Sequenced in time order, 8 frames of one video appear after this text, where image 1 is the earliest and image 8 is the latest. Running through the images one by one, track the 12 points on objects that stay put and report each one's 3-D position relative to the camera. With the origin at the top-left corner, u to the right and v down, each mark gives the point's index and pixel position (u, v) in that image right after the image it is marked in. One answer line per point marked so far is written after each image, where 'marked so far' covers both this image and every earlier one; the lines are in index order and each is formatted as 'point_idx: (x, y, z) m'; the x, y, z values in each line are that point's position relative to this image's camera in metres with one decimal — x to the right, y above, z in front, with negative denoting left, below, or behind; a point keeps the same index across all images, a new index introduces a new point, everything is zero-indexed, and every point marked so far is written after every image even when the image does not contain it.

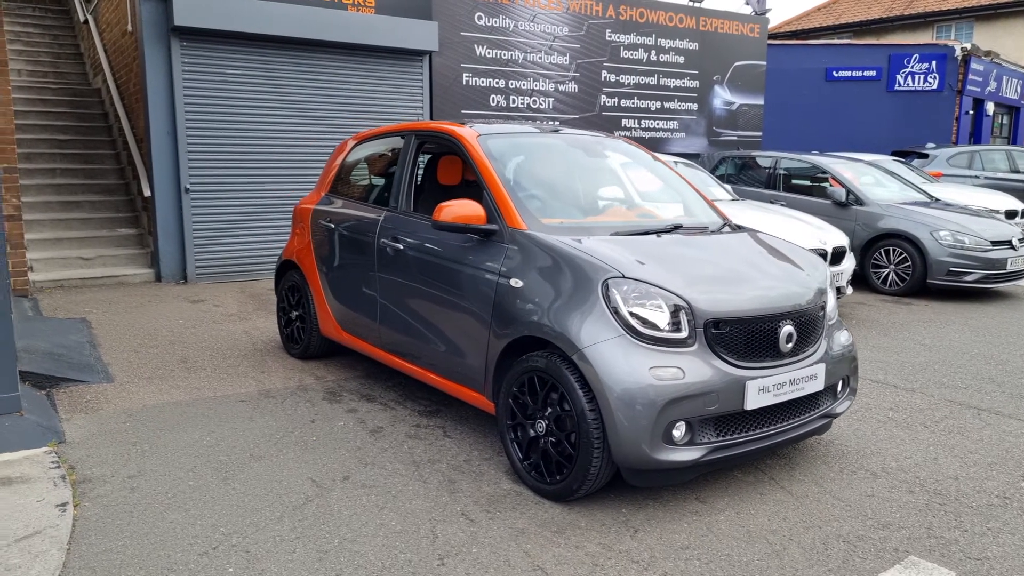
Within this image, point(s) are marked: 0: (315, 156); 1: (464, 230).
0: (-2.5, +1.7, +9.6) m
1: (-0.3, +0.3, +4.0) m
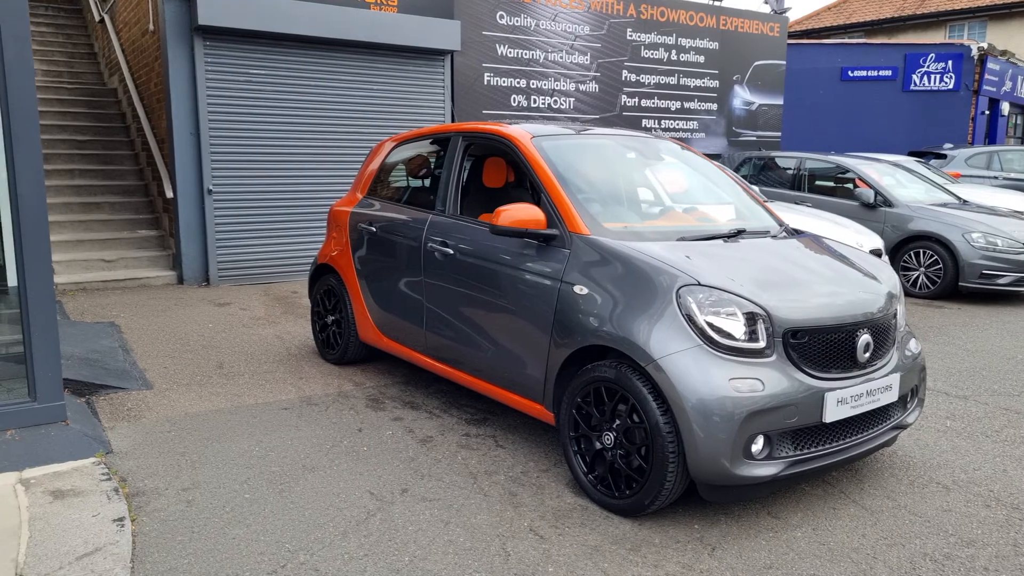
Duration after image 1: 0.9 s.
0: (-2.2, +1.6, +9.5) m
1: (0.0, +0.3, +3.9) m
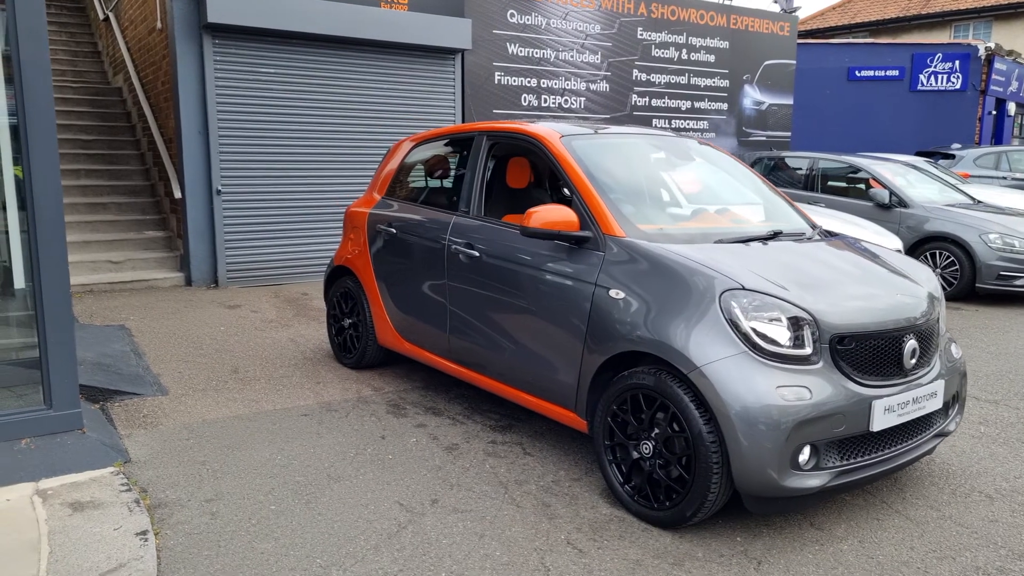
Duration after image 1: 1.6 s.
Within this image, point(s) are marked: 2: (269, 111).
0: (-2.0, +1.6, +9.4) m
1: (+0.2, +0.3, +3.8) m
2: (-2.8, +2.0, +8.8) m
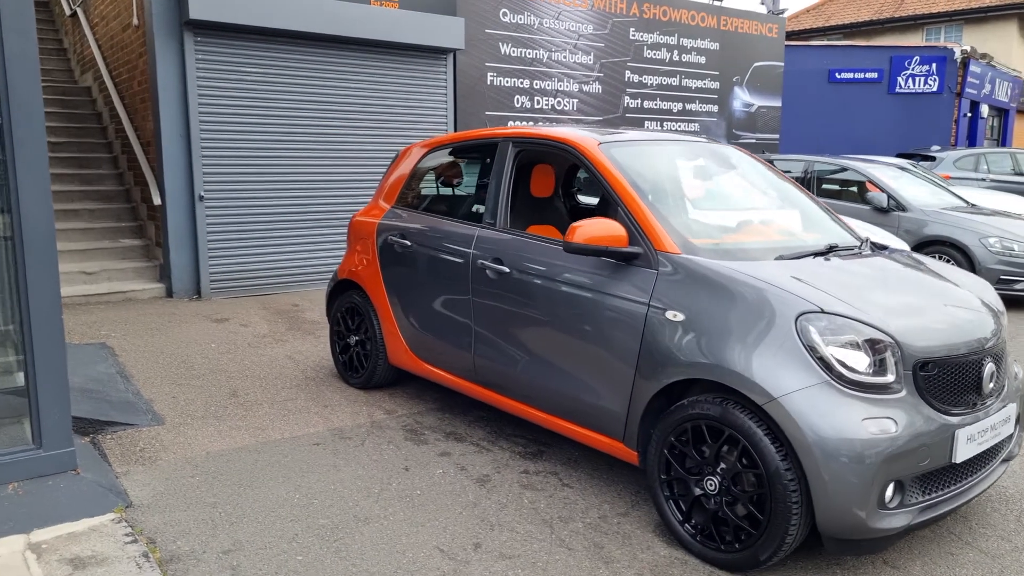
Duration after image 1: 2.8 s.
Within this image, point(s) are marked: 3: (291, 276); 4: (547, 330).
0: (-2.1, +1.5, +9.0) m
1: (+0.4, +0.2, +3.5) m
2: (-2.8, +1.9, +8.4) m
3: (-2.6, +0.1, +8.8) m
4: (+0.1, -0.2, +4.0) m
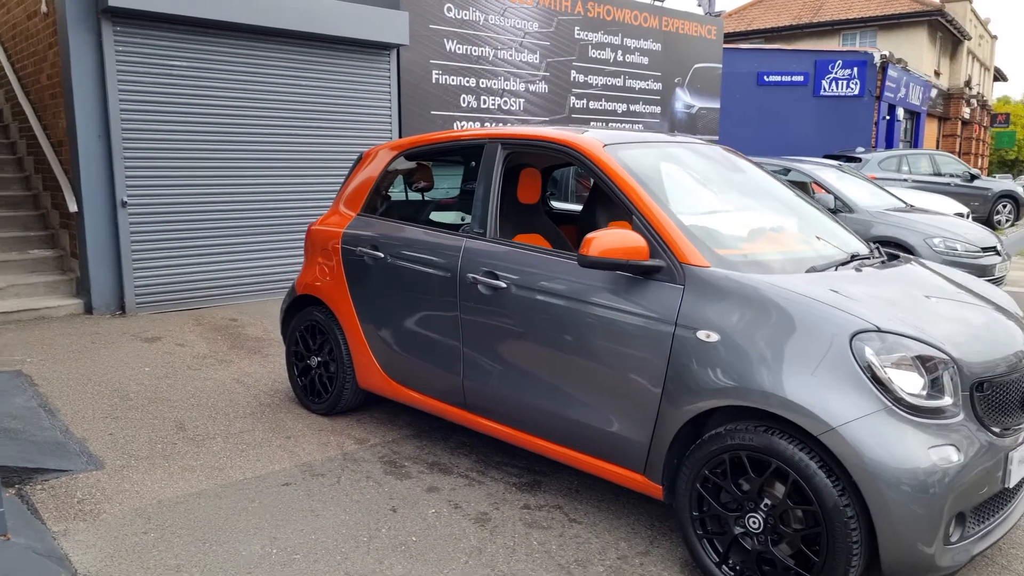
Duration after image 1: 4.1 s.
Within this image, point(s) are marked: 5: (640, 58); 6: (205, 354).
0: (-2.6, +1.4, +8.4) m
1: (+0.4, +0.1, +3.1) m
2: (-3.3, +1.8, +7.7) m
3: (-3.1, 0.0, +8.1) m
4: (+0.1, -0.3, +3.6) m
5: (+2.0, +3.6, +12.0) m
6: (-2.5, -0.5, +6.1) m
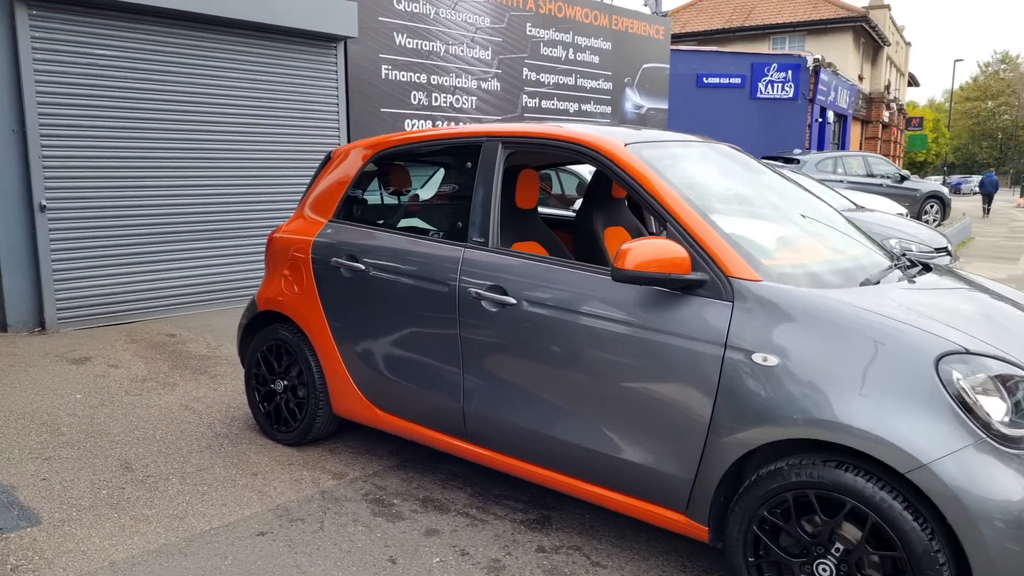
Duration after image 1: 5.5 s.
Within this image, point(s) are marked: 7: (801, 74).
0: (-3.0, +1.3, +7.7) m
1: (+0.5, 0.0, +2.8) m
2: (-3.7, +1.7, +6.9) m
3: (-3.4, -0.1, +7.4) m
4: (+0.2, -0.3, +3.2) m
5: (+1.2, +3.6, +11.8) m
6: (-2.6, -0.6, +5.4) m
7: (+7.4, +5.5, +19.5) m
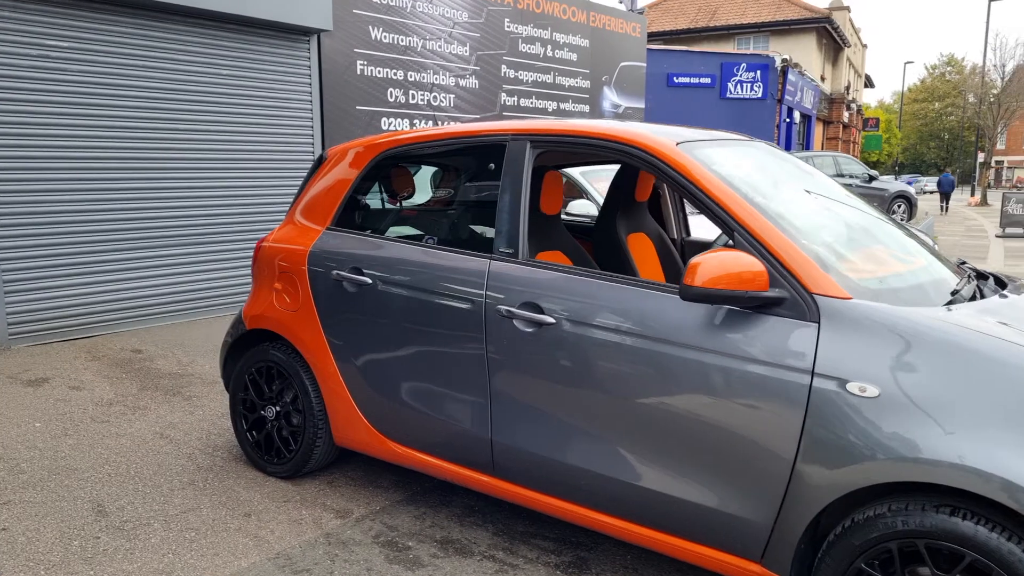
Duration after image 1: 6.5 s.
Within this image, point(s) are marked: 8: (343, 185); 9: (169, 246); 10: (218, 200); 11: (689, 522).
0: (-3.1, +1.2, +7.2) m
1: (+0.7, 0.0, +2.4) m
2: (-3.7, +1.6, +6.3) m
3: (-3.5, -0.2, +6.9) m
4: (+0.3, -0.4, +2.8) m
5: (+0.8, +3.5, +11.5) m
6: (-2.6, -0.7, +4.9) m
7: (+6.6, +5.5, +19.5) m
8: (-0.8, +0.5, +3.8) m
9: (-3.2, +0.4, +7.2) m
10: (-2.9, +0.9, +7.6) m
11: (+0.7, -0.8, +2.6) m
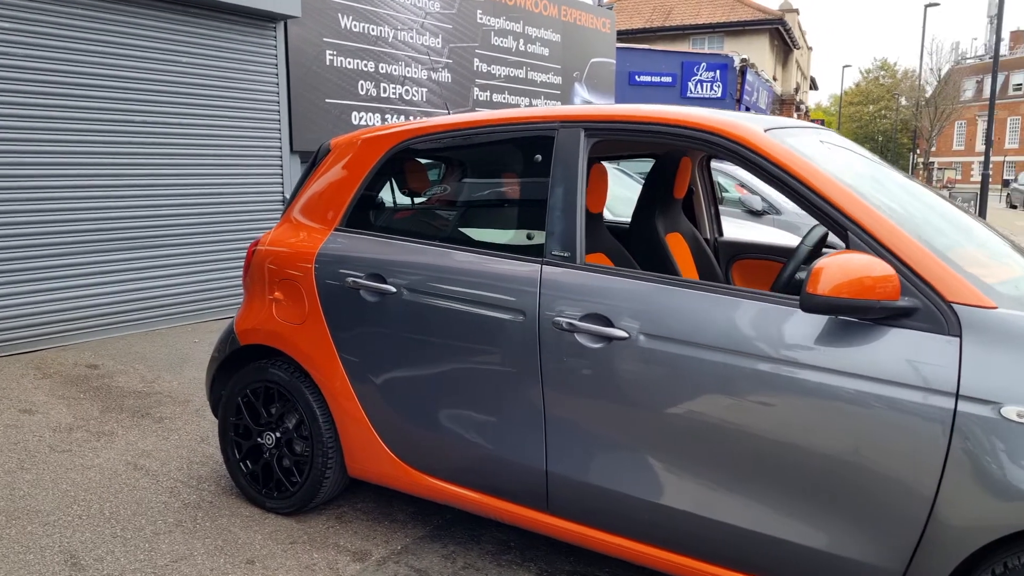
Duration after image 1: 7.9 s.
0: (-3.2, +1.1, +6.5) m
1: (+0.9, -0.1, +2.1) m
2: (-3.8, +1.5, +5.7) m
3: (-3.6, -0.3, +6.2) m
4: (+0.5, -0.4, +2.5) m
5: (+0.4, +3.5, +11.1) m
6: (-2.5, -0.8, +4.3) m
7: (+5.5, +5.5, +19.6) m
8: (-0.7, +0.5, +3.4) m
9: (-3.3, +0.3, +6.6) m
10: (-3.0, +0.8, +6.9) m
11: (+0.9, -0.8, +2.3) m
